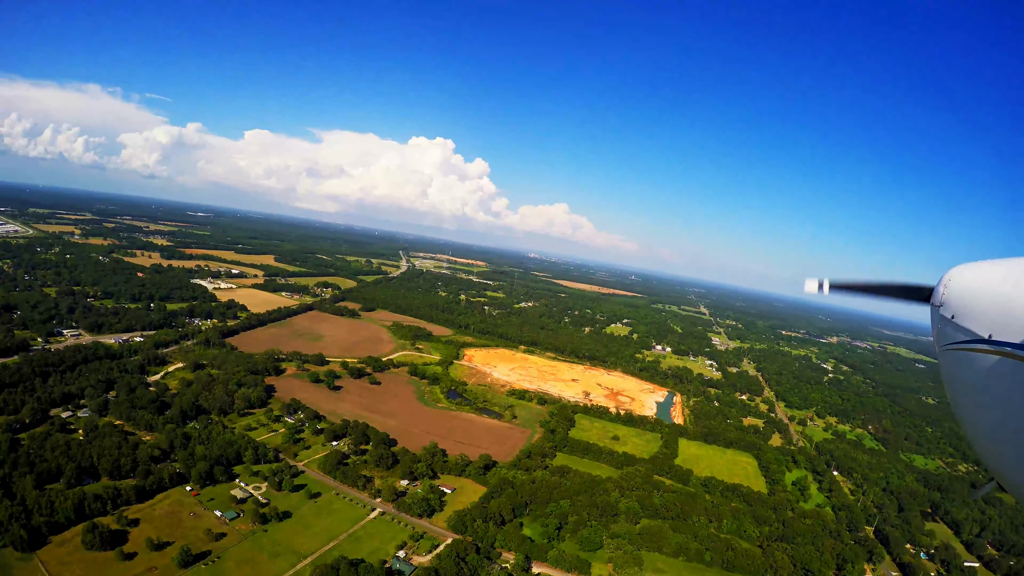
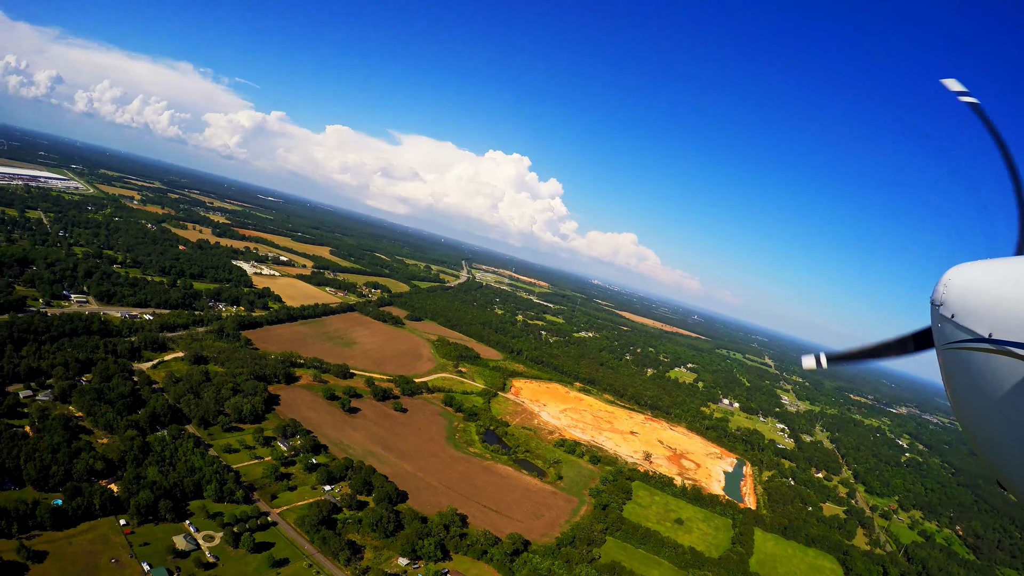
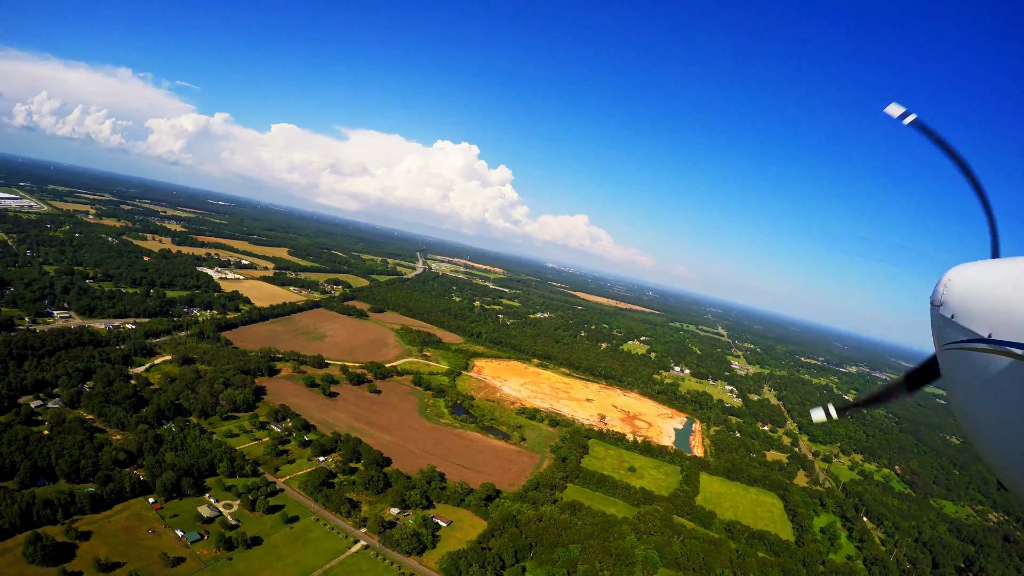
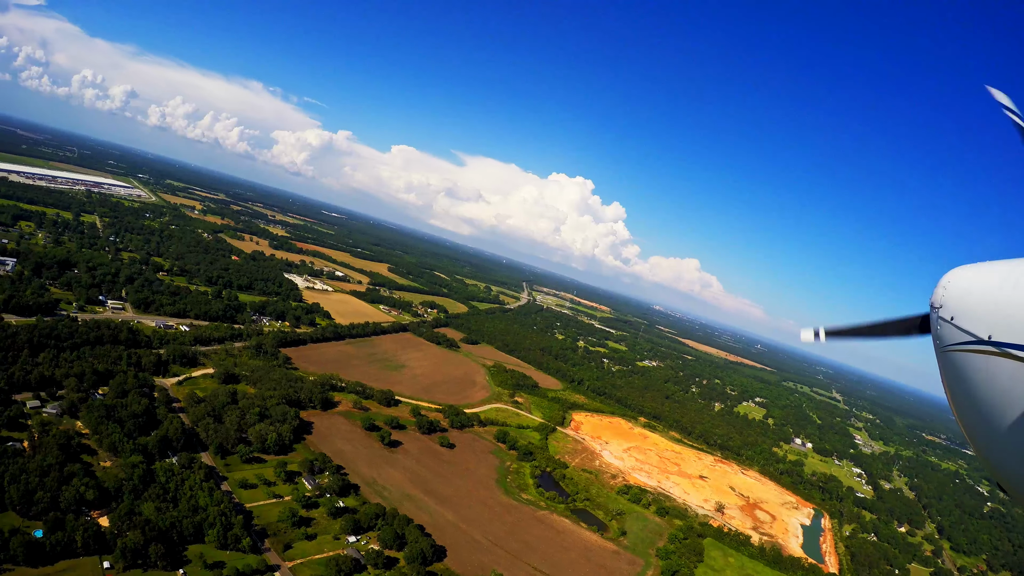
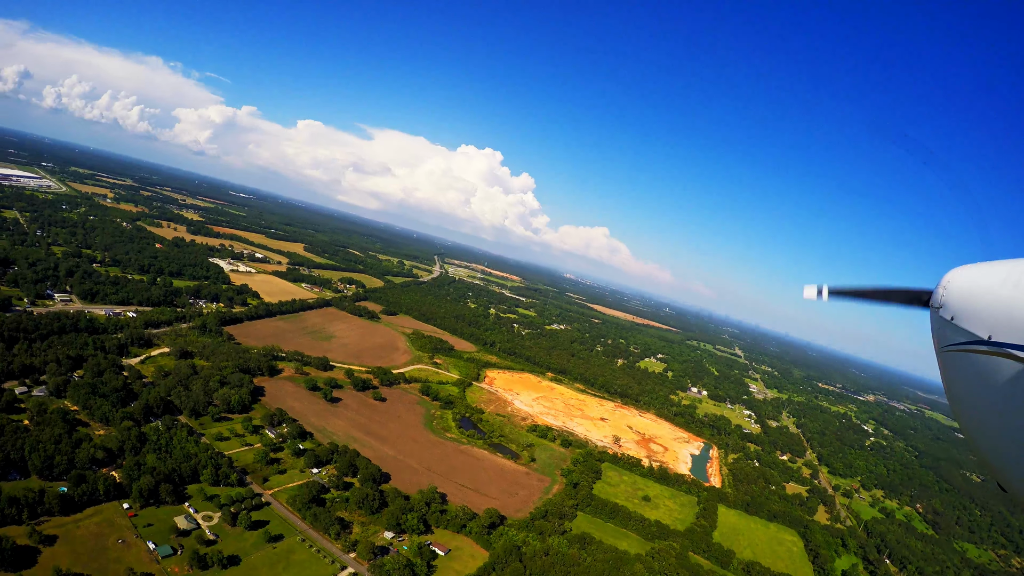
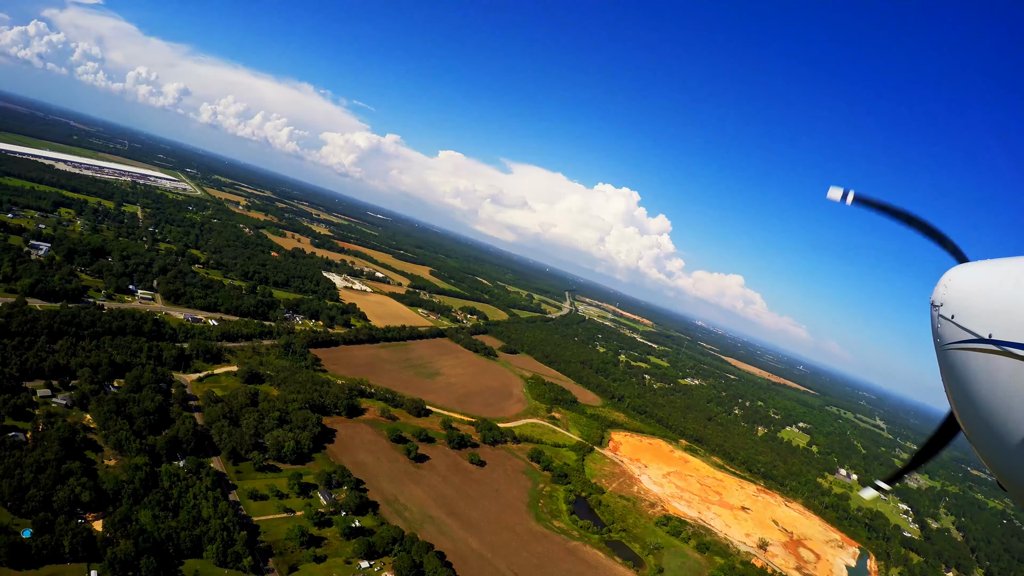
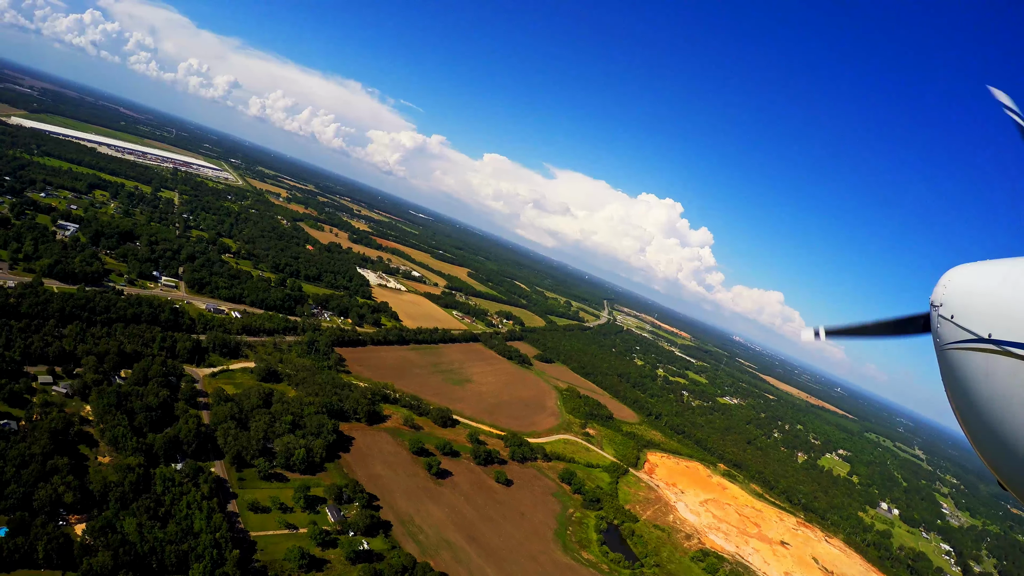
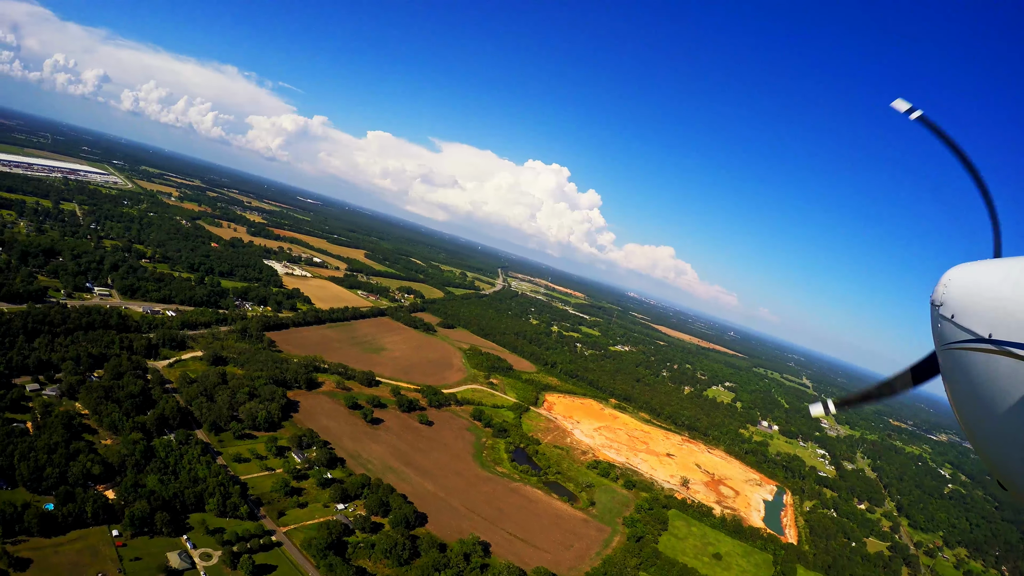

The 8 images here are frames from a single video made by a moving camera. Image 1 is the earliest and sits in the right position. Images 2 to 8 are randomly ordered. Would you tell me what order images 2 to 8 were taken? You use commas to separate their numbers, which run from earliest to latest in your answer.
3, 5, 2, 8, 4, 6, 7
